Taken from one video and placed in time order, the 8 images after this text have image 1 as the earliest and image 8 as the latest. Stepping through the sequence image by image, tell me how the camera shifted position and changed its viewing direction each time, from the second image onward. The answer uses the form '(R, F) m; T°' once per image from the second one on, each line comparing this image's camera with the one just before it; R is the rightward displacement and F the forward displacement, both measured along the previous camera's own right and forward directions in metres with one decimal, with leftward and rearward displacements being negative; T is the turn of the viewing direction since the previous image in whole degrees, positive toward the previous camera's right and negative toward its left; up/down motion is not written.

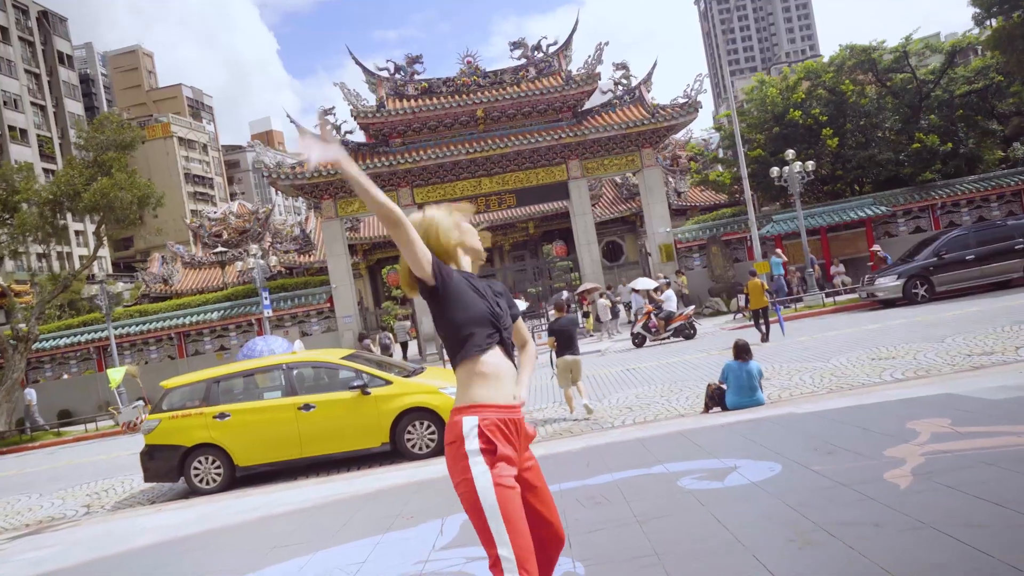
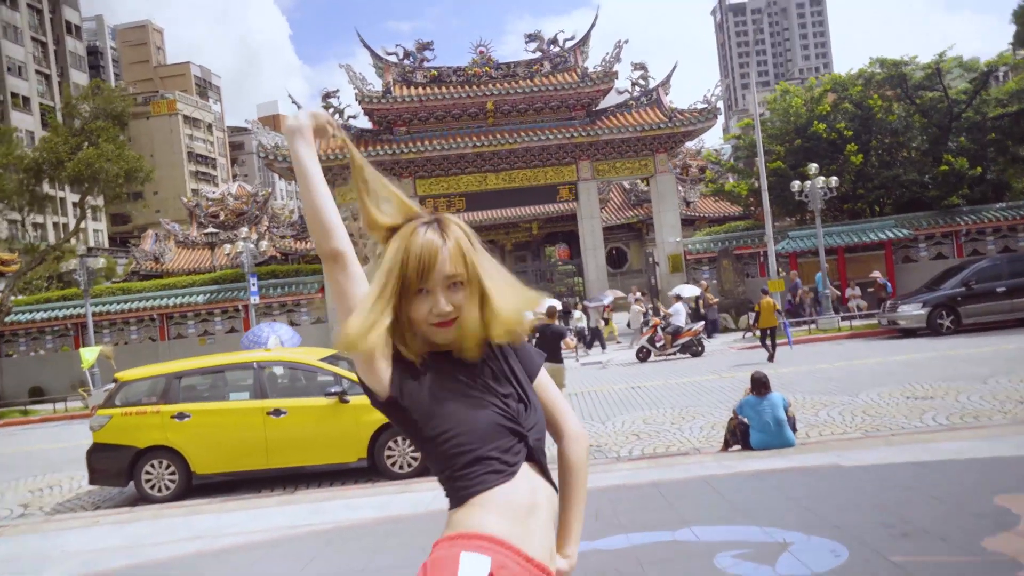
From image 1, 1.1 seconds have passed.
(0.0, +1.0) m; 0°
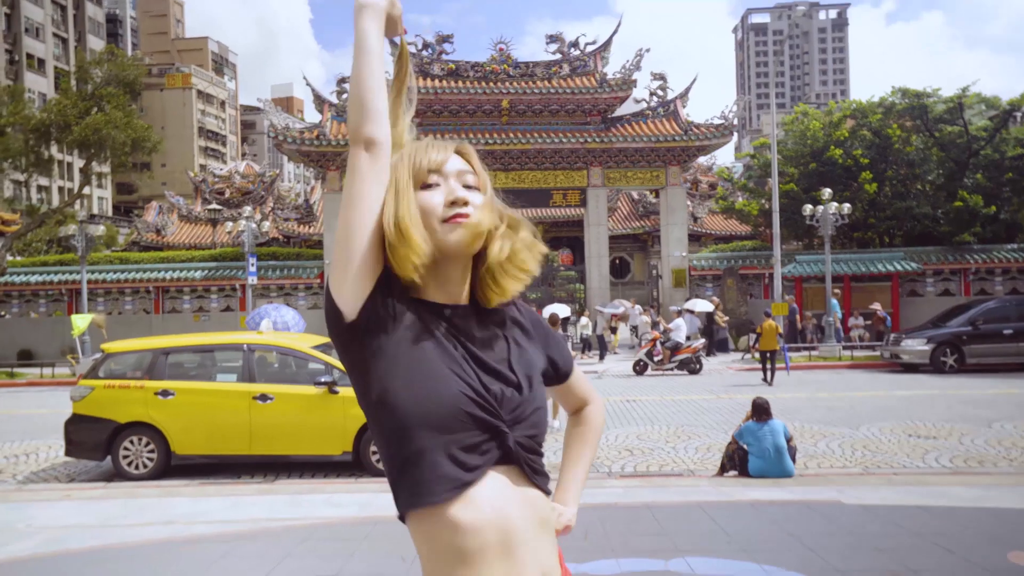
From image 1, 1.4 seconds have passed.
(0.0, +0.2) m; 0°
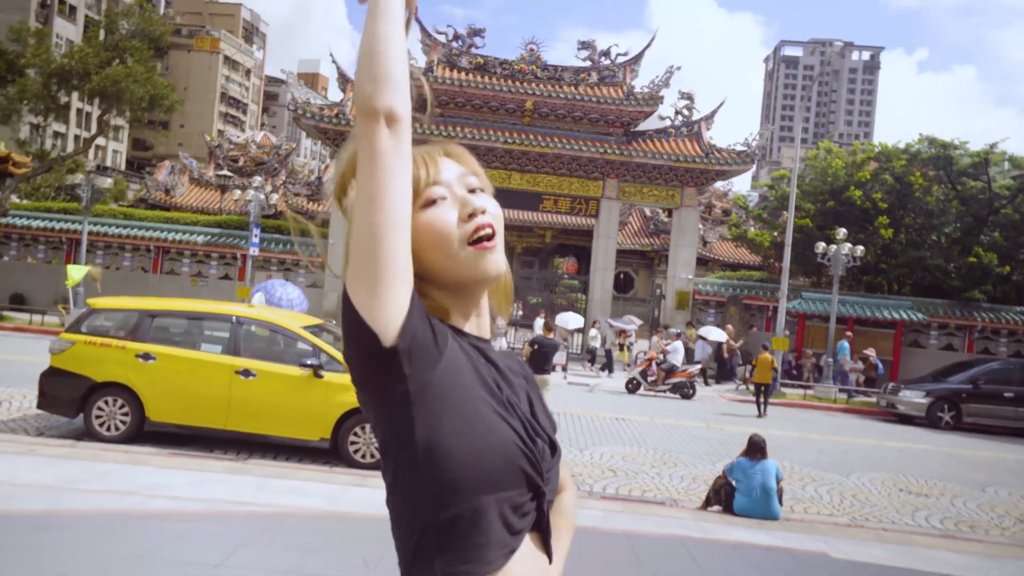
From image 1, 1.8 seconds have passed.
(0.0, +0.2) m; 0°
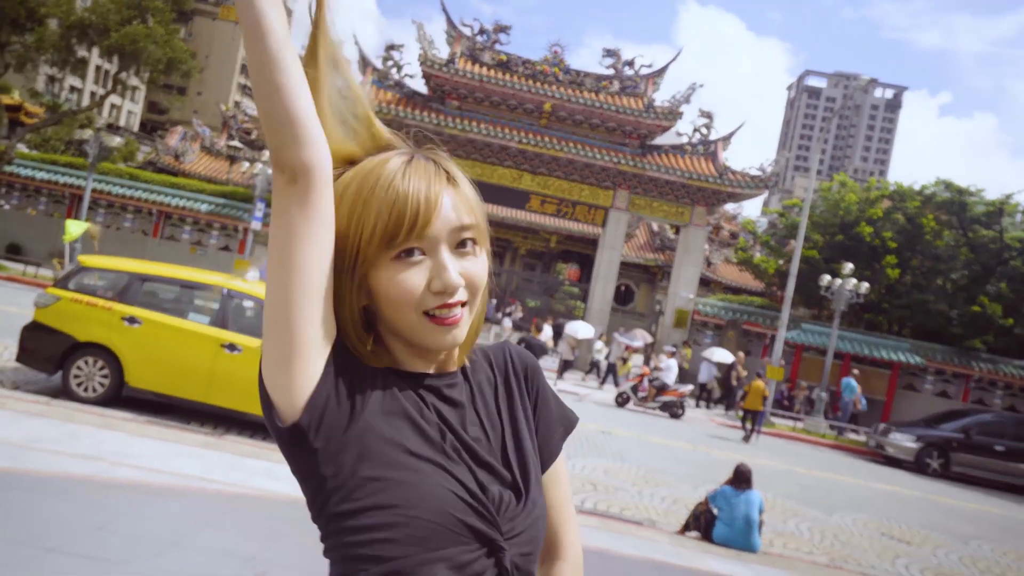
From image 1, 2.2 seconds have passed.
(0.0, +0.2) m; 0°
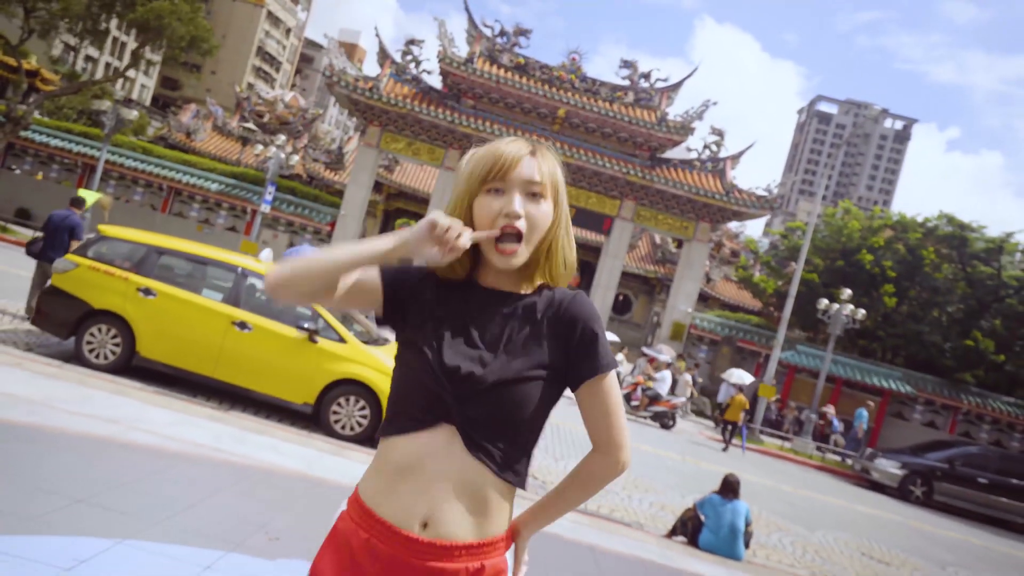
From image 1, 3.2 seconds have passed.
(-0.1, -0.2) m; 0°
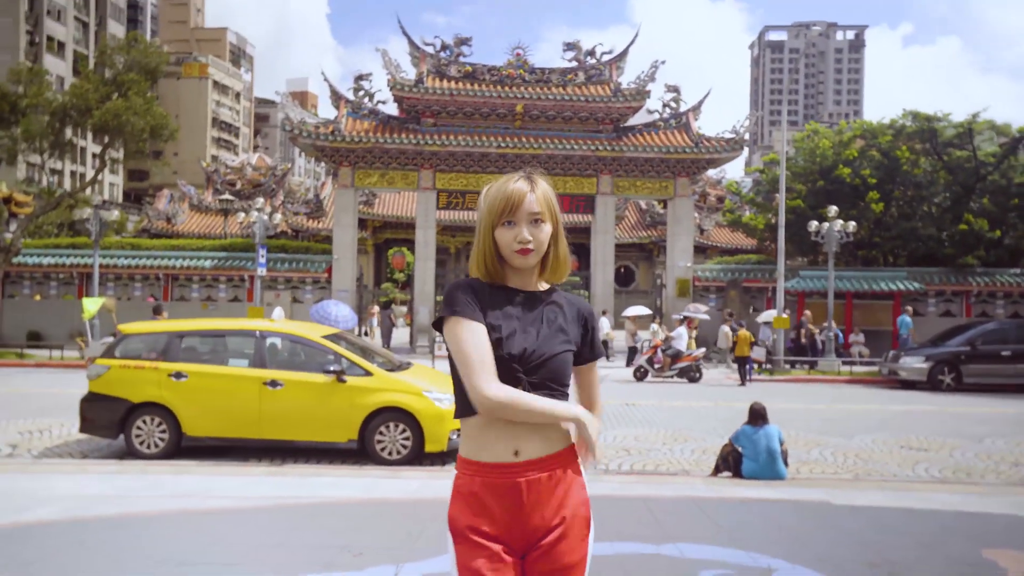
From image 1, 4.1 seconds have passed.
(0.0, -0.4) m; 0°
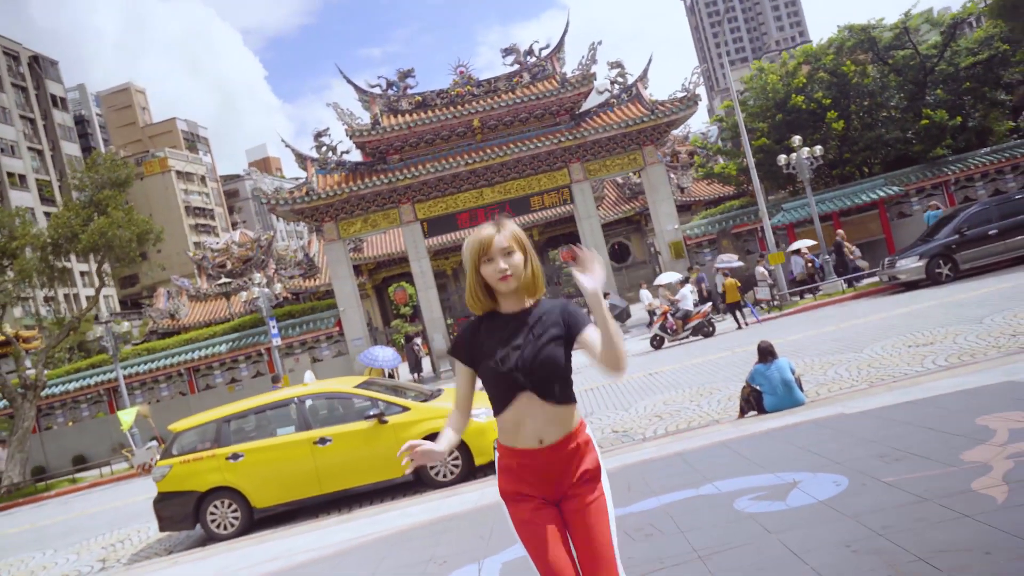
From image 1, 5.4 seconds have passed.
(0.0, -0.6) m; 0°
